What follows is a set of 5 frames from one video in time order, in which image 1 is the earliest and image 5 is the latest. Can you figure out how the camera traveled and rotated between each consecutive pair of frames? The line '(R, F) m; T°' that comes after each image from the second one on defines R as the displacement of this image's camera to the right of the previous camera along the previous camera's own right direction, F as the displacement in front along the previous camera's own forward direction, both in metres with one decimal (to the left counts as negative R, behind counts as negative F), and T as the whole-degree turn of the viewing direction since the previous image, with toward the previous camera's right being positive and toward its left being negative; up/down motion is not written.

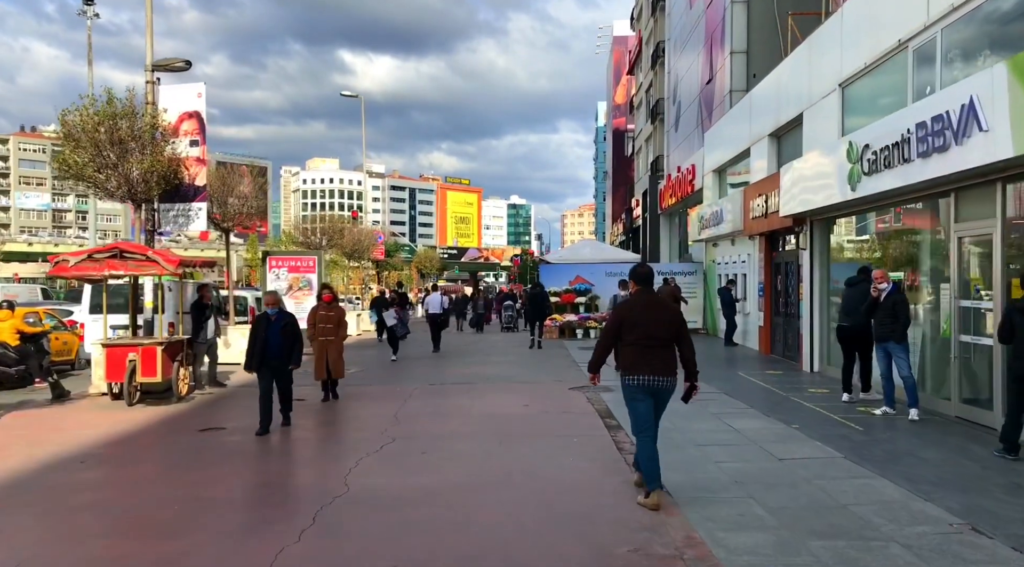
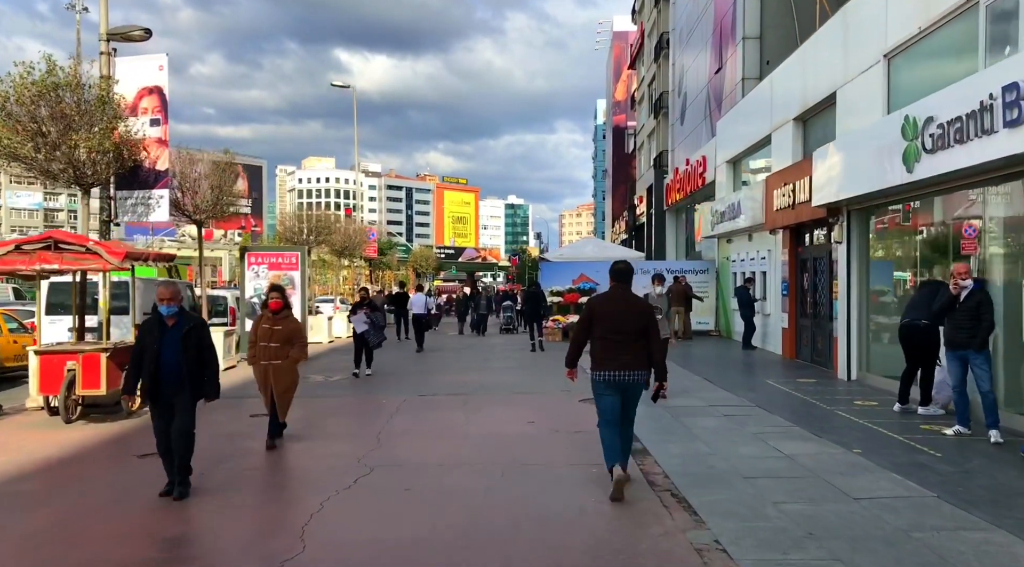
(-0.1, +1.5) m; 0°
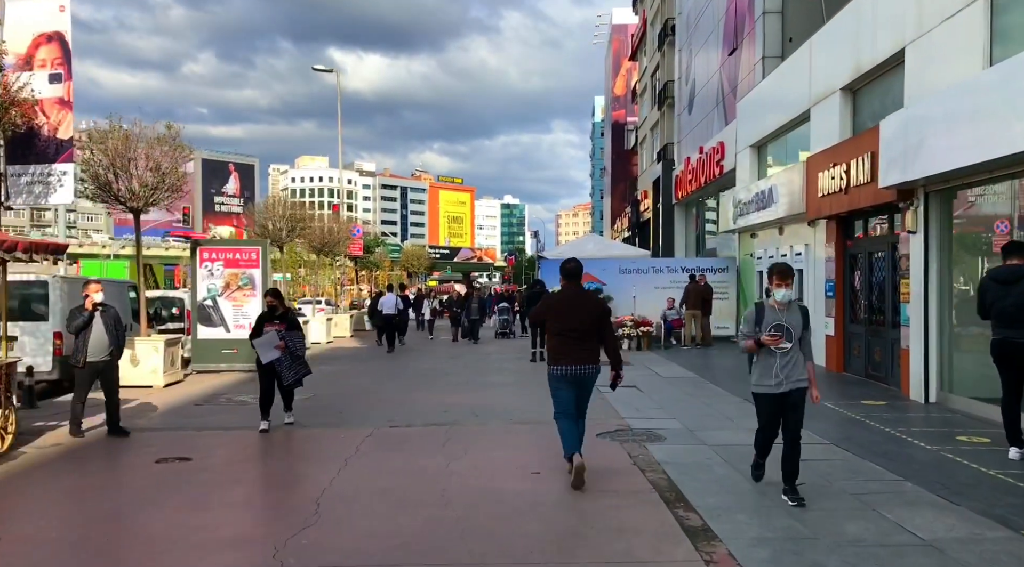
(0.0, +2.5) m; 0°
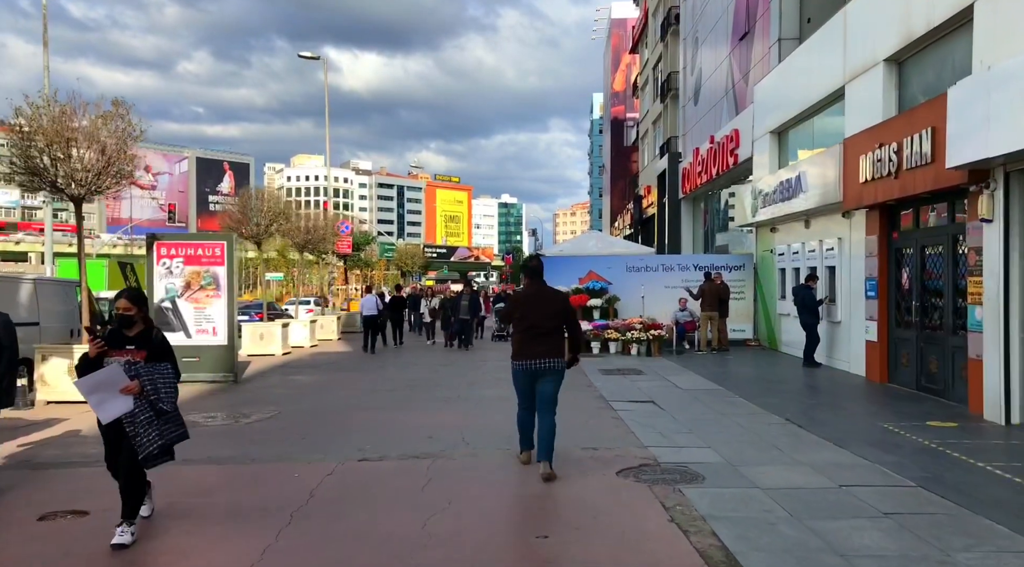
(0.0, +1.7) m; 0°
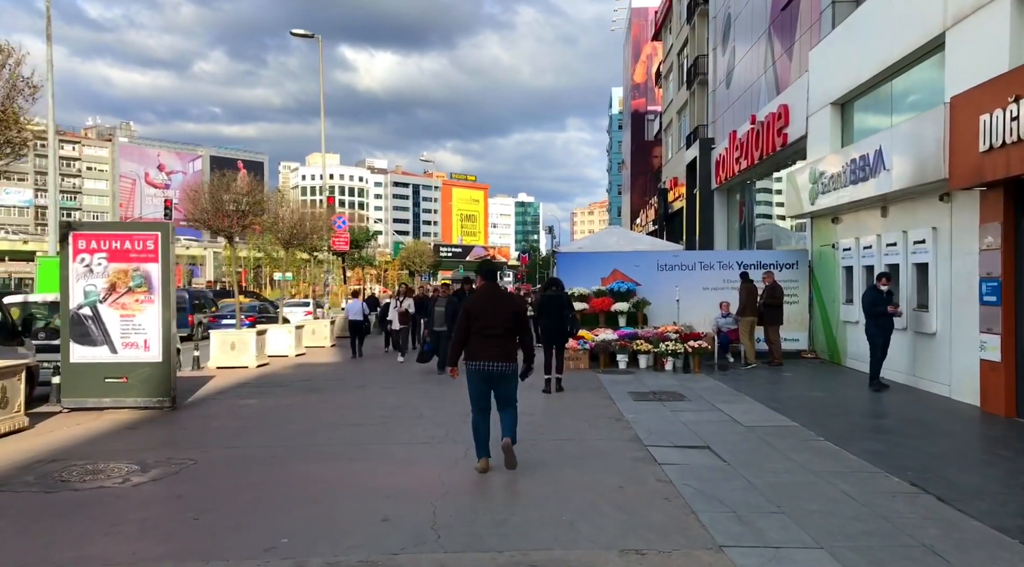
(+0.1, +2.8) m; -1°
